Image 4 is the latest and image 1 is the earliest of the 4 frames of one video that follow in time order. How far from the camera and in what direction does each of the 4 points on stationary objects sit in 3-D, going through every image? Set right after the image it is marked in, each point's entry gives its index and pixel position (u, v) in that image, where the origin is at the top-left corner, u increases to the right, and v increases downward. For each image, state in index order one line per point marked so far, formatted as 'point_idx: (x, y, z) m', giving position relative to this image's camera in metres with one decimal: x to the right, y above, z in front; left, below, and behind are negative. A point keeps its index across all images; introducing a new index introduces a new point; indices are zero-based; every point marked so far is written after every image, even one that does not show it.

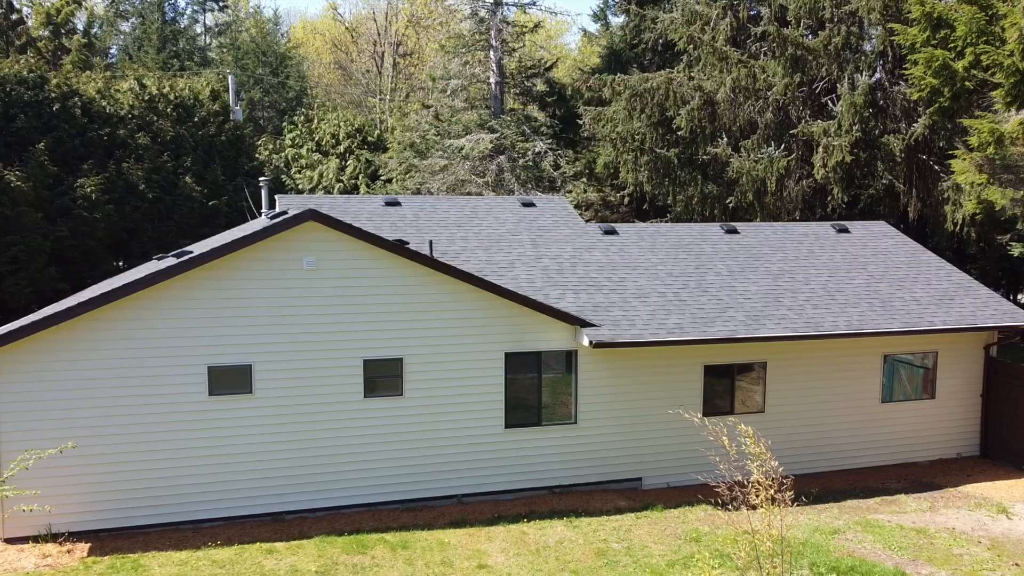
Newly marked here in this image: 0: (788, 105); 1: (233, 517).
0: (+7.0, +4.6, +19.5) m
1: (-3.5, -2.9, +9.7) m
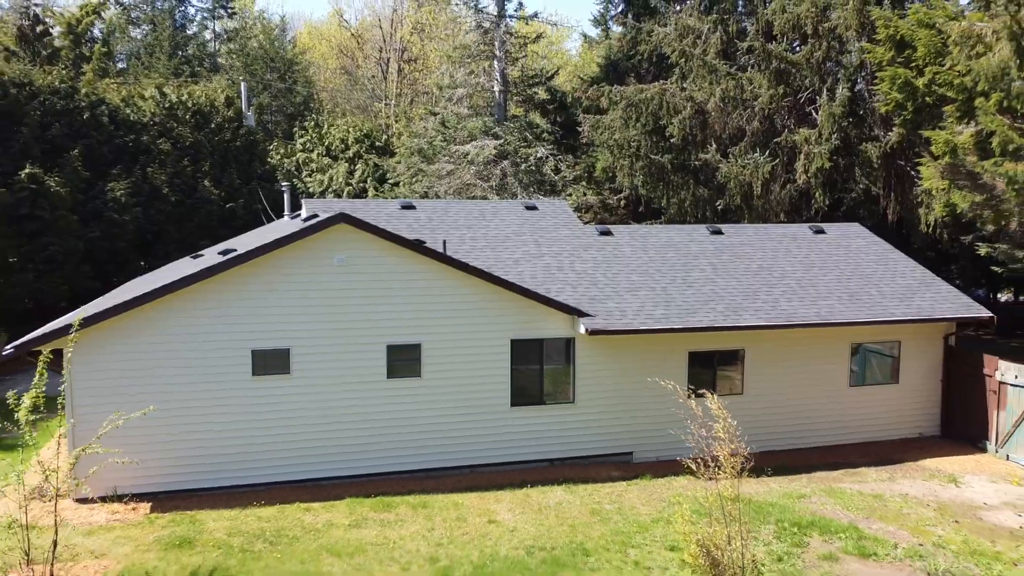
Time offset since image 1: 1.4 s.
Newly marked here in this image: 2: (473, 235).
0: (+7.1, +4.7, +20.9) m
1: (-3.4, -2.8, +11.0) m
2: (-0.7, +1.0, +14.2) m
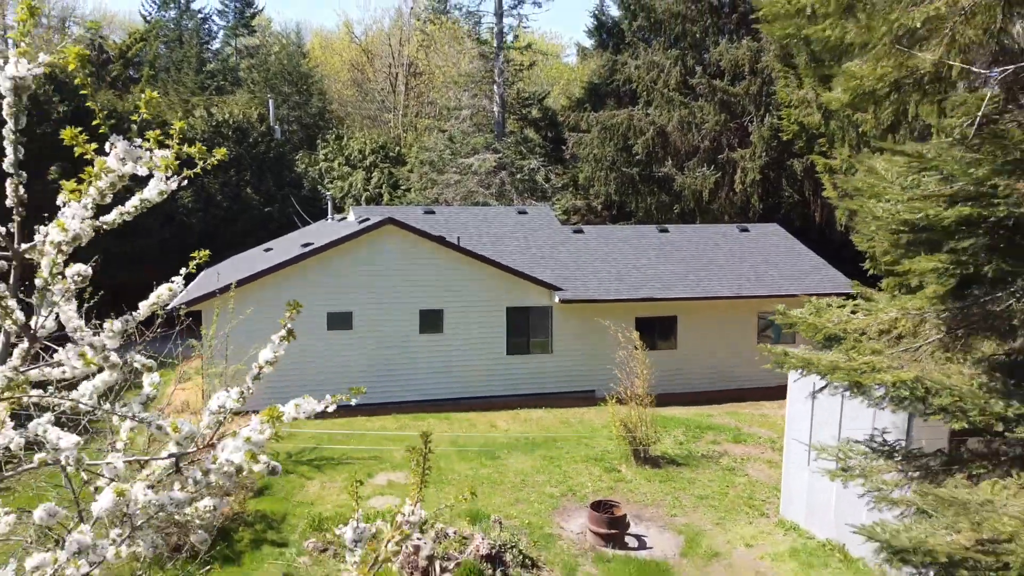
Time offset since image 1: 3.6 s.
0: (+7.0, +5.1, +25.7) m
1: (-3.5, -2.4, +15.8) m
2: (-0.8, +1.3, +19.0) m
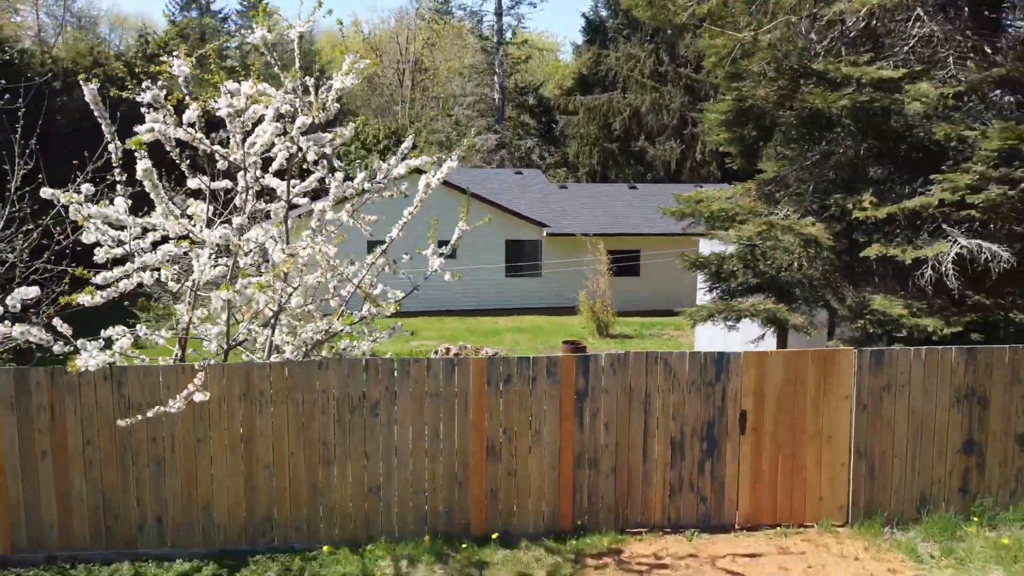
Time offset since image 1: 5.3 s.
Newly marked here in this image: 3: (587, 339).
0: (+6.9, +6.8, +30.4) m
1: (-3.6, -0.7, +20.5) m
2: (-0.9, +3.1, +23.7) m
3: (+1.6, -1.1, +17.1) m
